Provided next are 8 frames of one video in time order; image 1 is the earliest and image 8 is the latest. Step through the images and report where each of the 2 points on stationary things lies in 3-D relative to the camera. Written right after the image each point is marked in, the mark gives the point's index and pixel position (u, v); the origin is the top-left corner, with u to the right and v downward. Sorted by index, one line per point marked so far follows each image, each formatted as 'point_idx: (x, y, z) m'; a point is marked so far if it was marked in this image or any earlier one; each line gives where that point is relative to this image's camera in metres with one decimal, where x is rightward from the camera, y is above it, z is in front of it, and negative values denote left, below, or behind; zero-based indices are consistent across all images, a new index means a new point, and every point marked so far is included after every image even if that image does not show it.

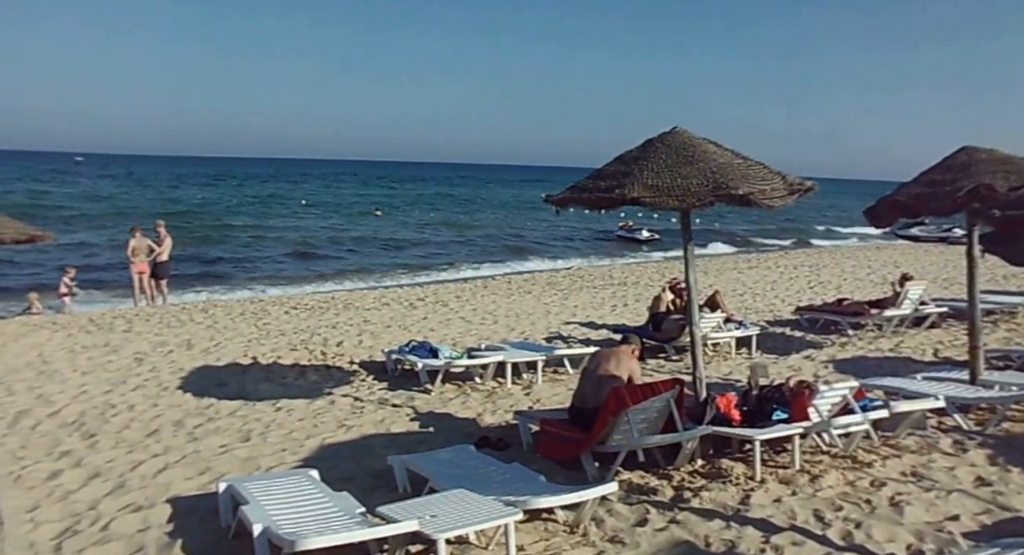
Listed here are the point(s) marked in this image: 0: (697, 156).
0: (+1.4, +1.0, +6.8) m
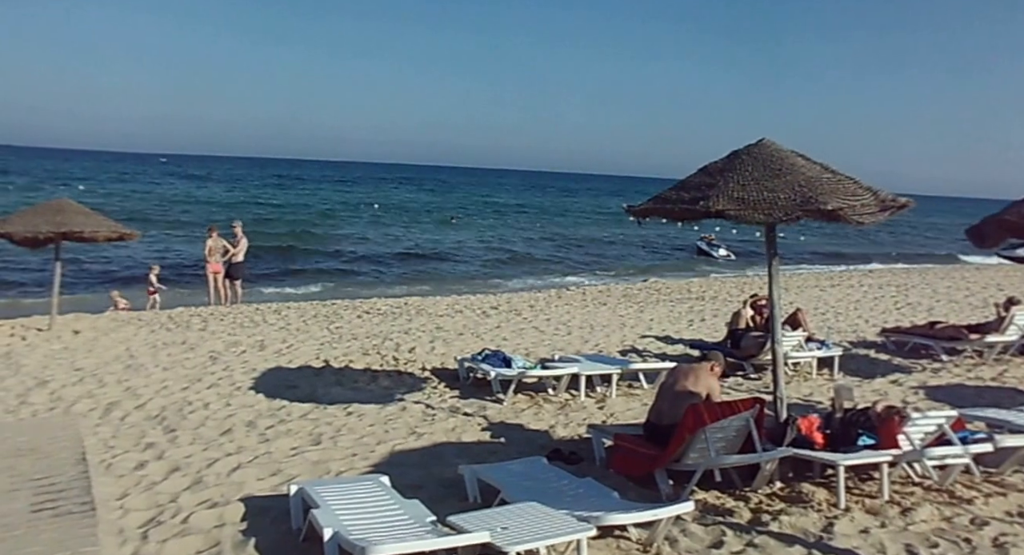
0: (+2.1, +0.8, +6.6) m
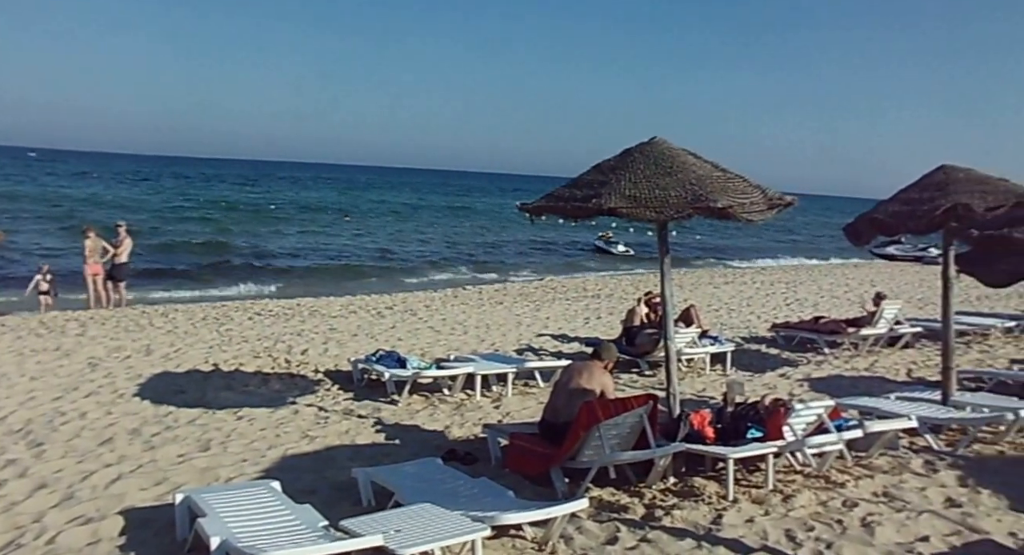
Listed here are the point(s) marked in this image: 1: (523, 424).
0: (+1.2, +0.9, +6.6) m
1: (+0.1, -1.2, +6.9) m
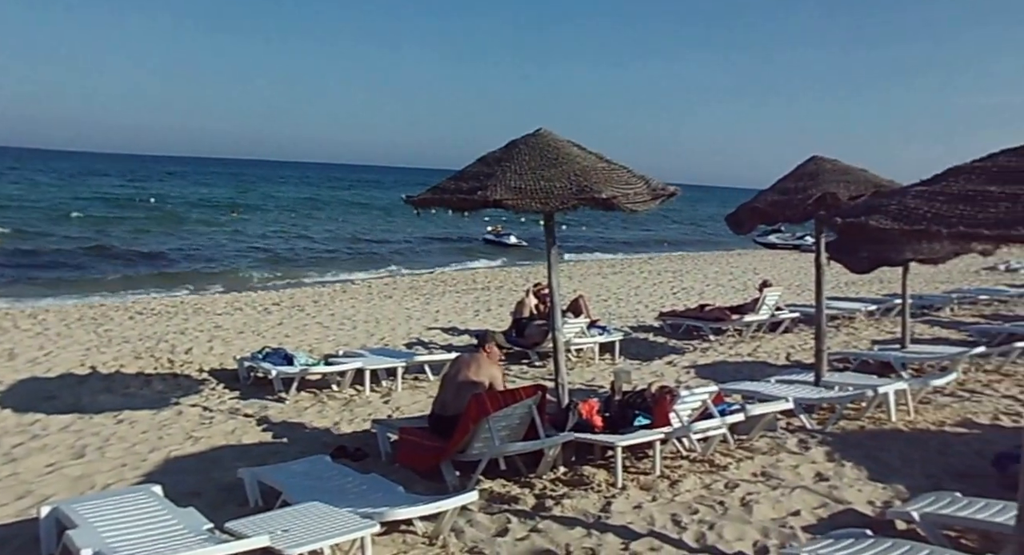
0: (+0.4, +0.9, +6.7) m
1: (-0.8, -1.1, +6.9) m
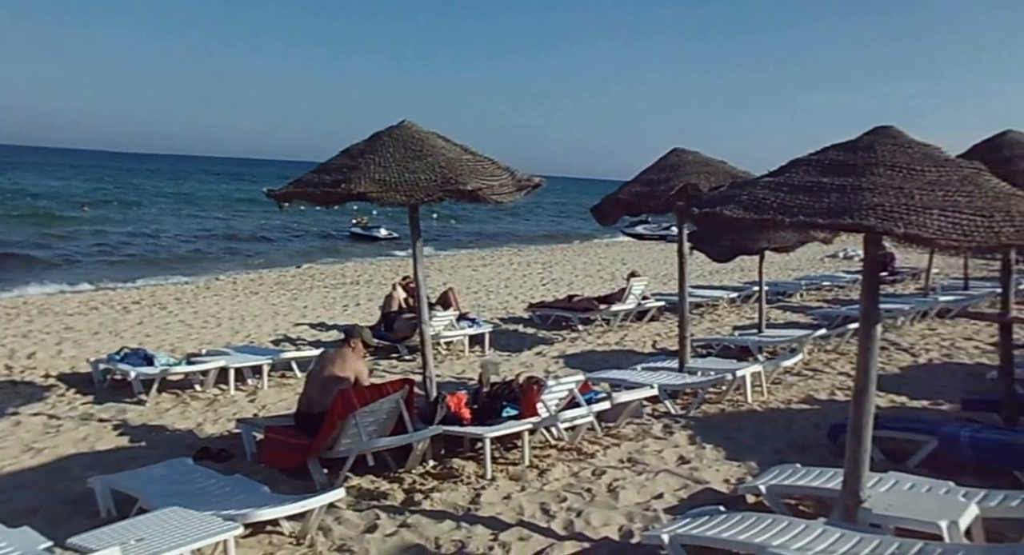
0: (-0.7, +1.0, +6.6) m
1: (-1.8, -1.1, +6.7) m
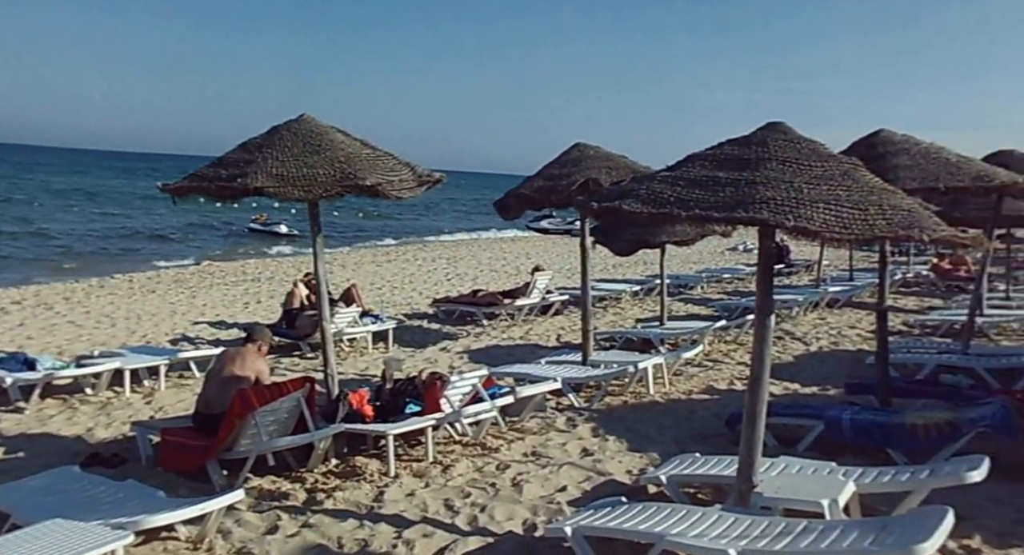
0: (-1.4, +1.0, +6.5) m
1: (-2.5, -1.1, +6.6) m
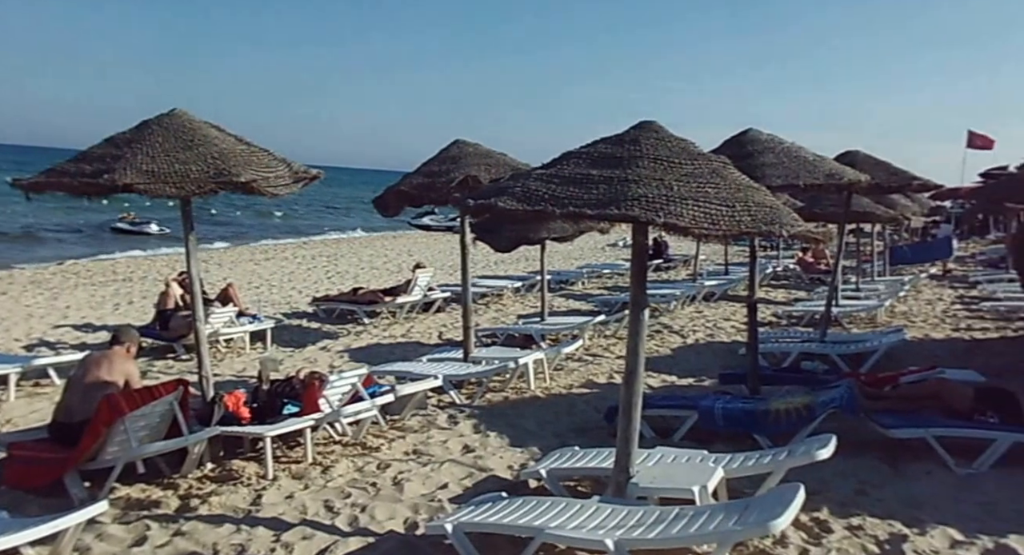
0: (-2.3, +1.0, +6.4) m
1: (-3.4, -1.1, +6.4) m
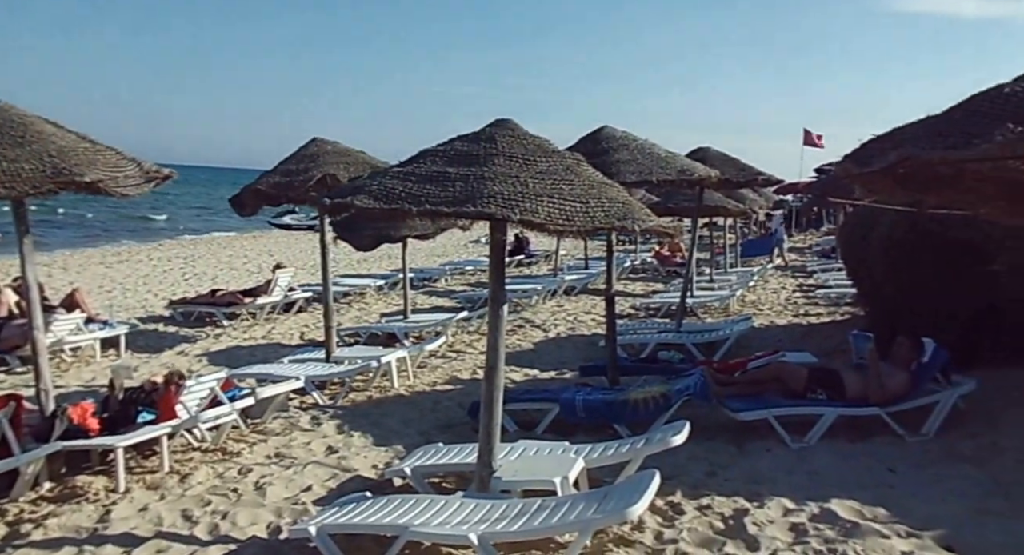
0: (-3.4, +1.0, +6.1) m
1: (-4.4, -1.2, +6.0) m
